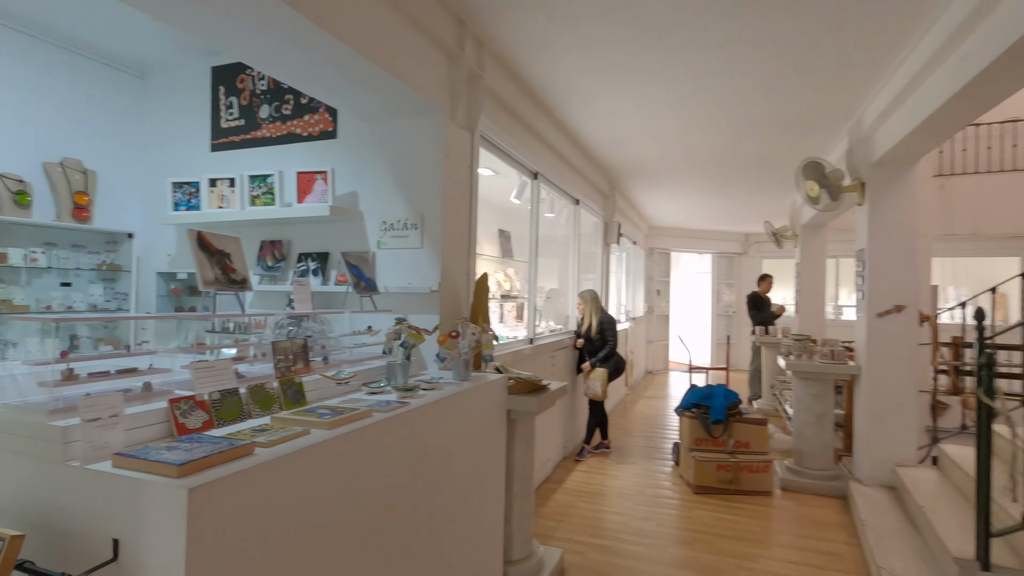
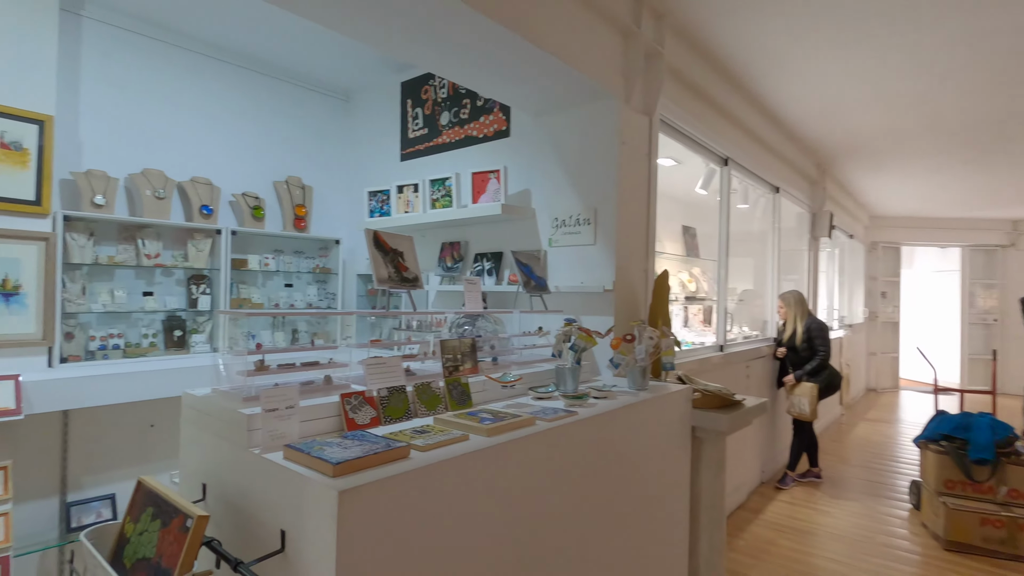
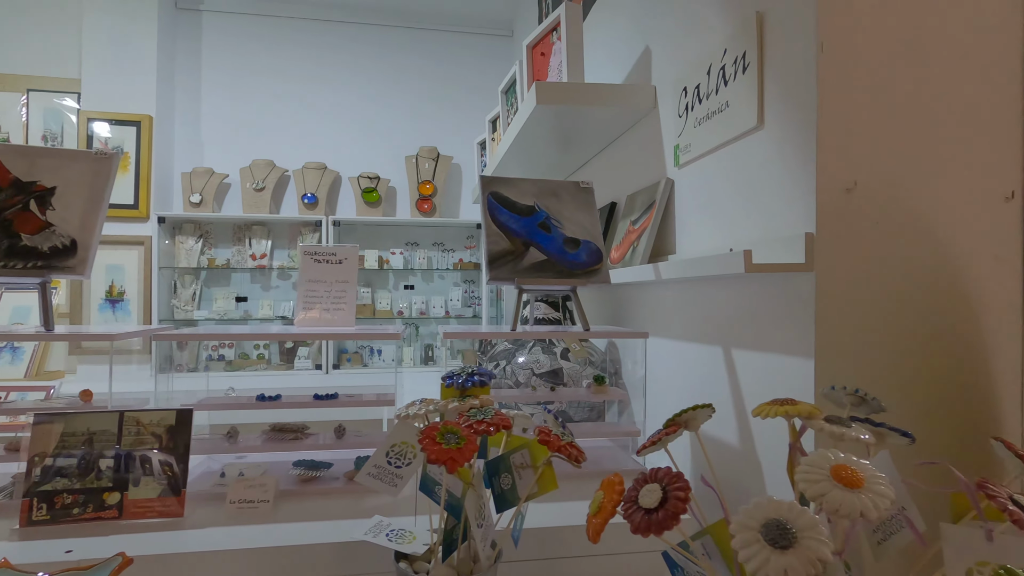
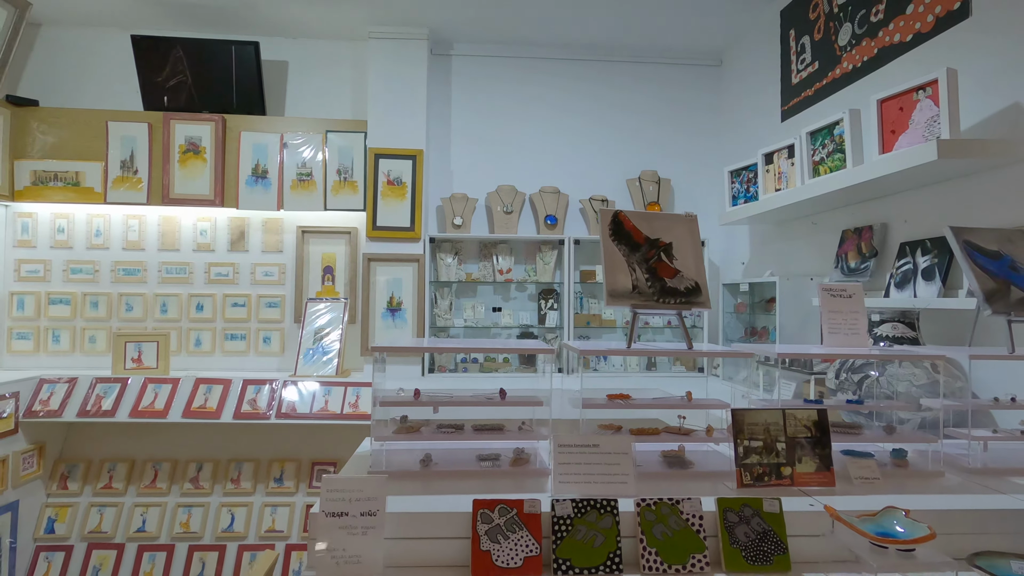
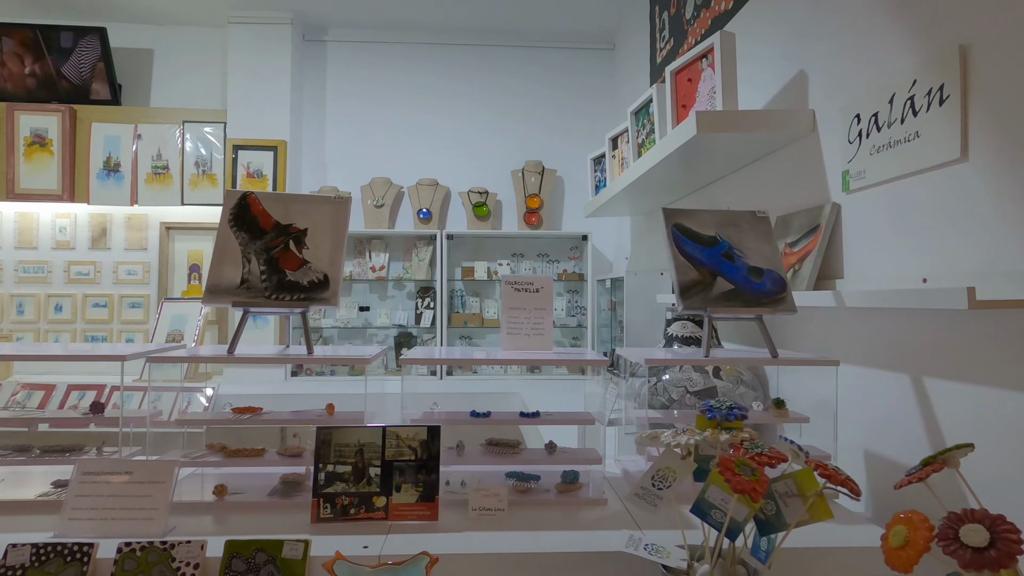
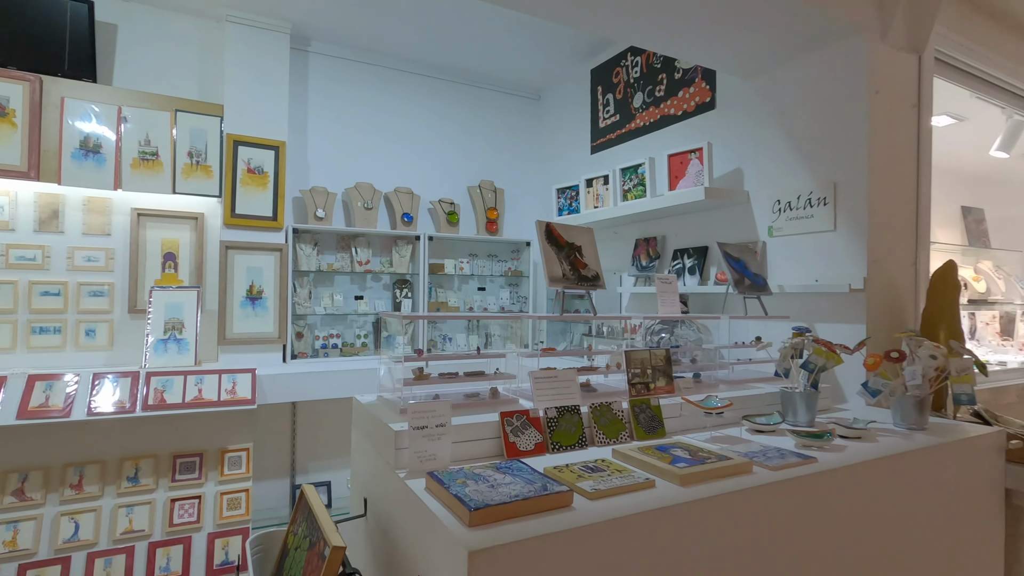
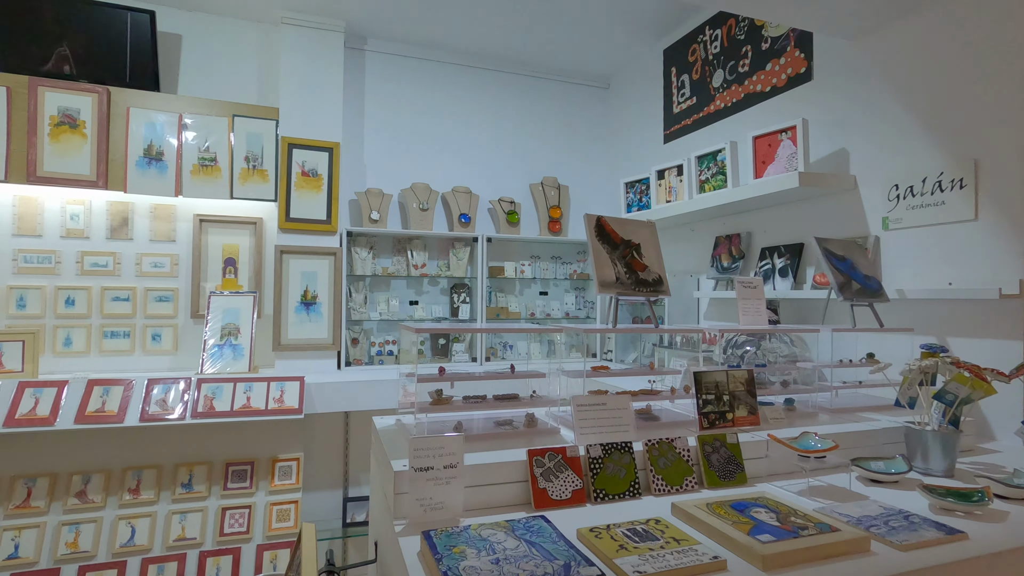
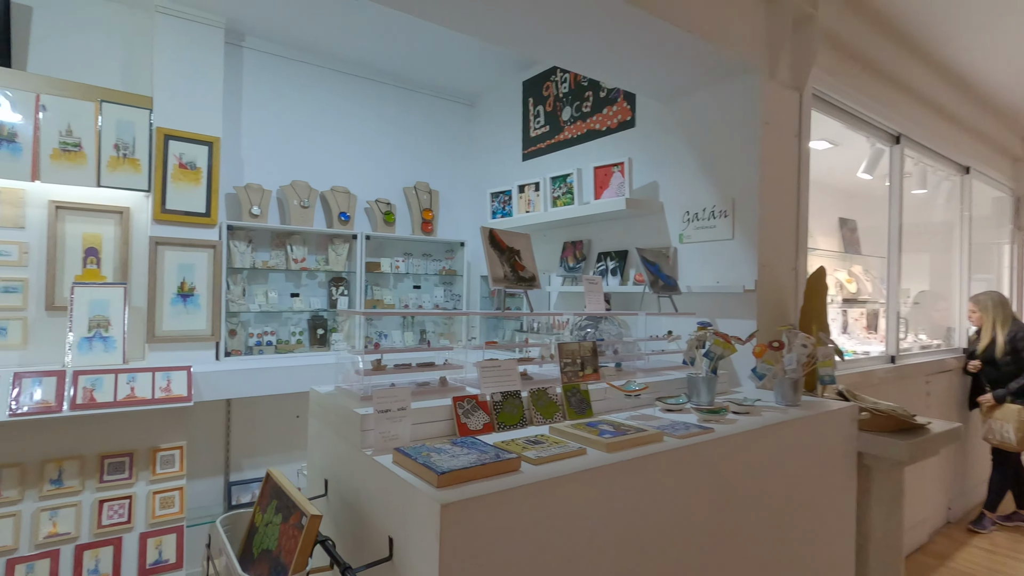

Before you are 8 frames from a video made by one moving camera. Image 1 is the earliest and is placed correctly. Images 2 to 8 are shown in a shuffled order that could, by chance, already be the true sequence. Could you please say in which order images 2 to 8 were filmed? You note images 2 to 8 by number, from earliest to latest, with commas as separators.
2, 8, 6, 7, 4, 5, 3
